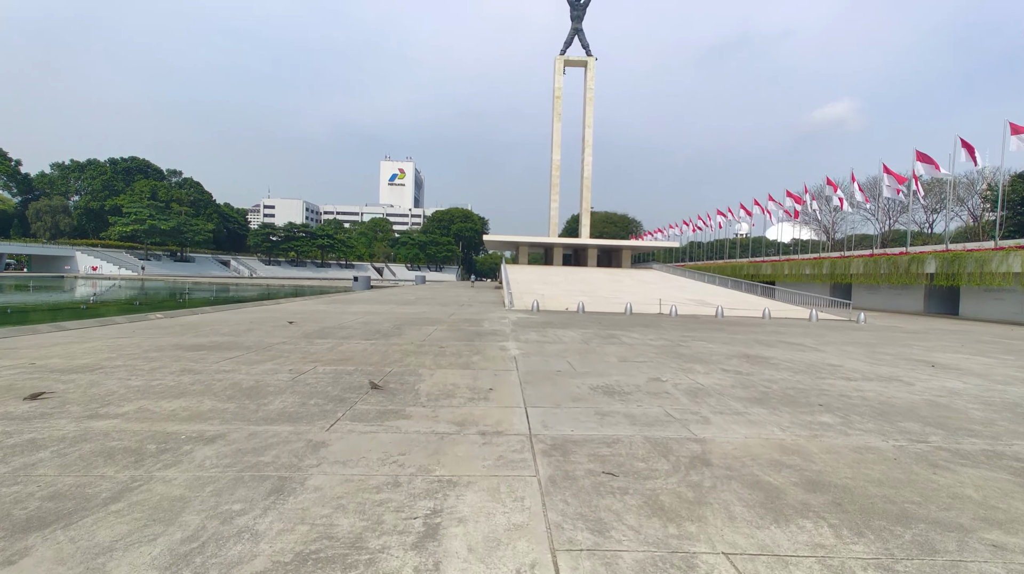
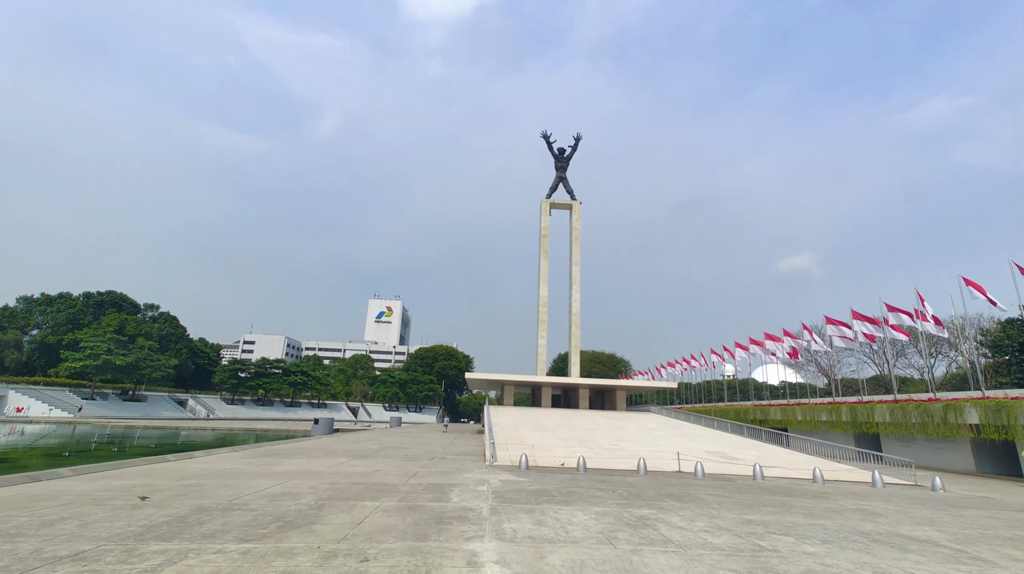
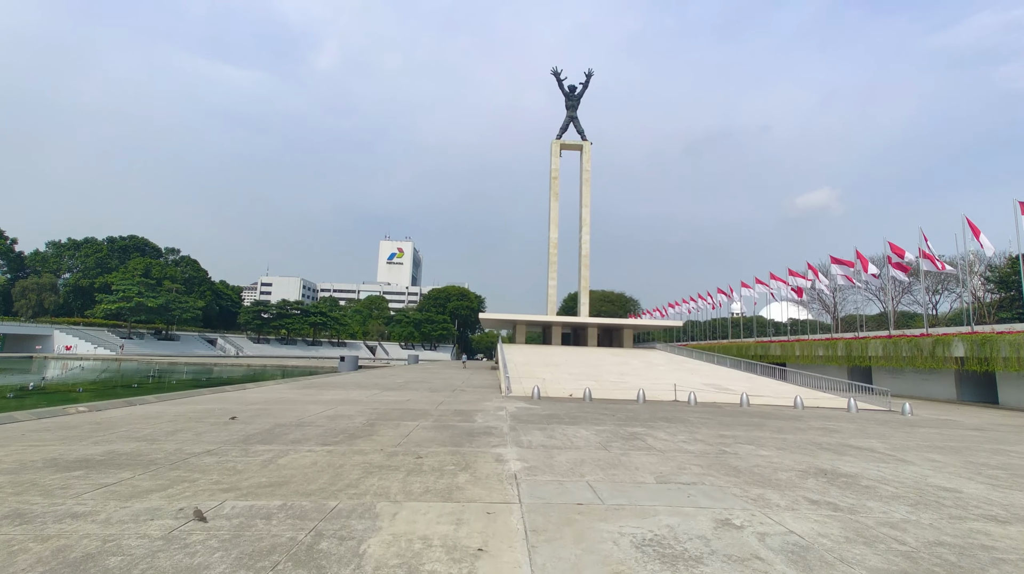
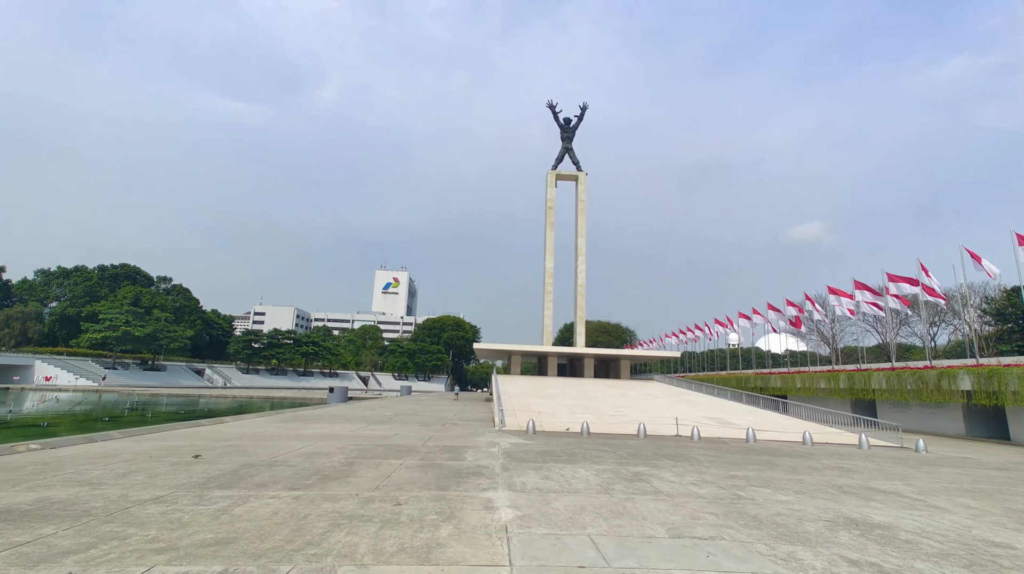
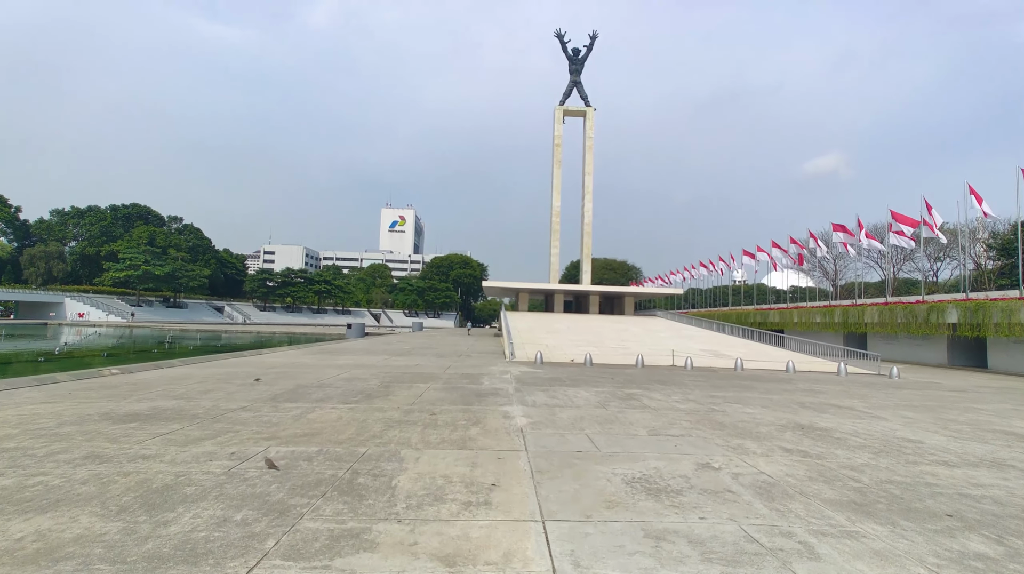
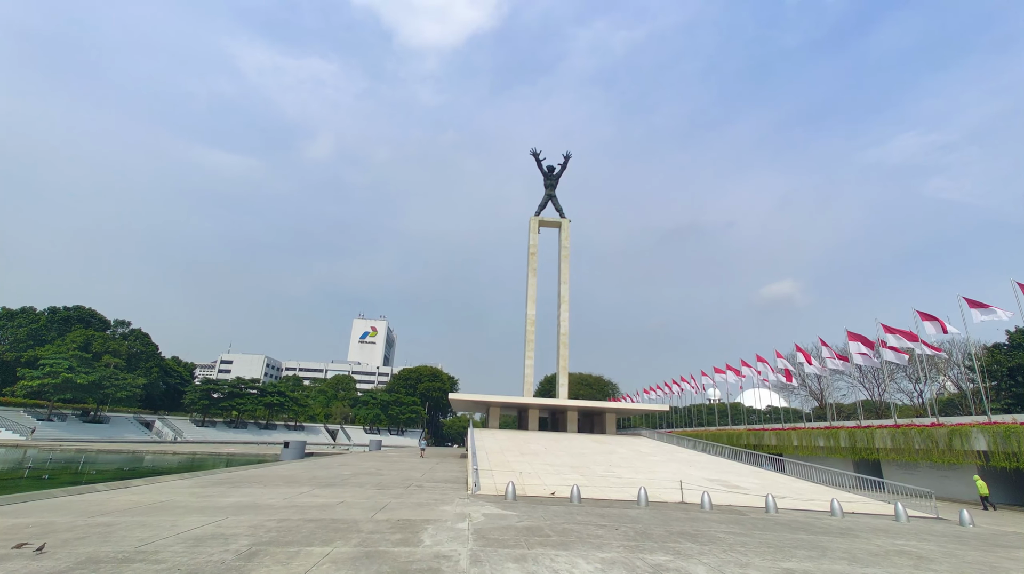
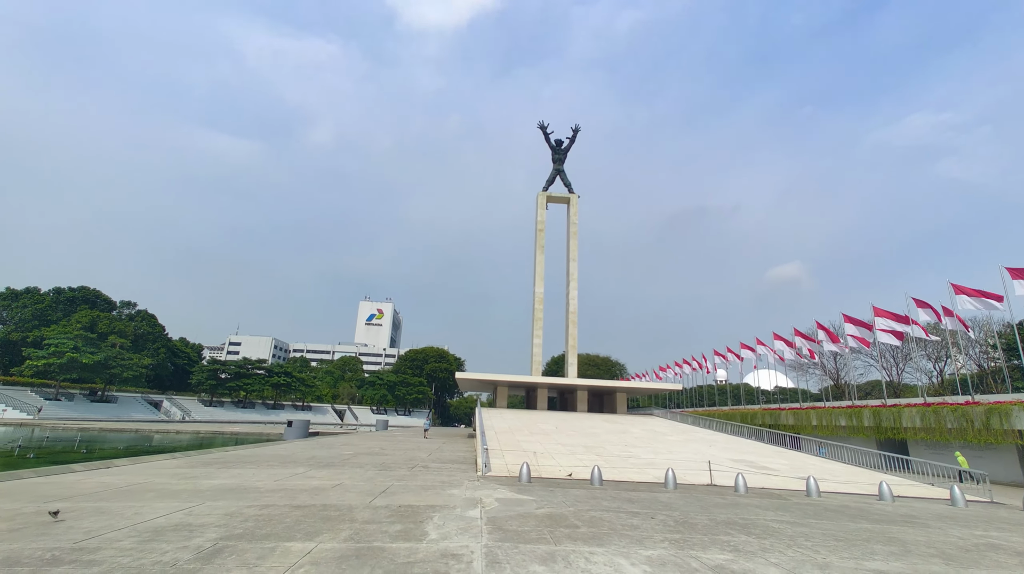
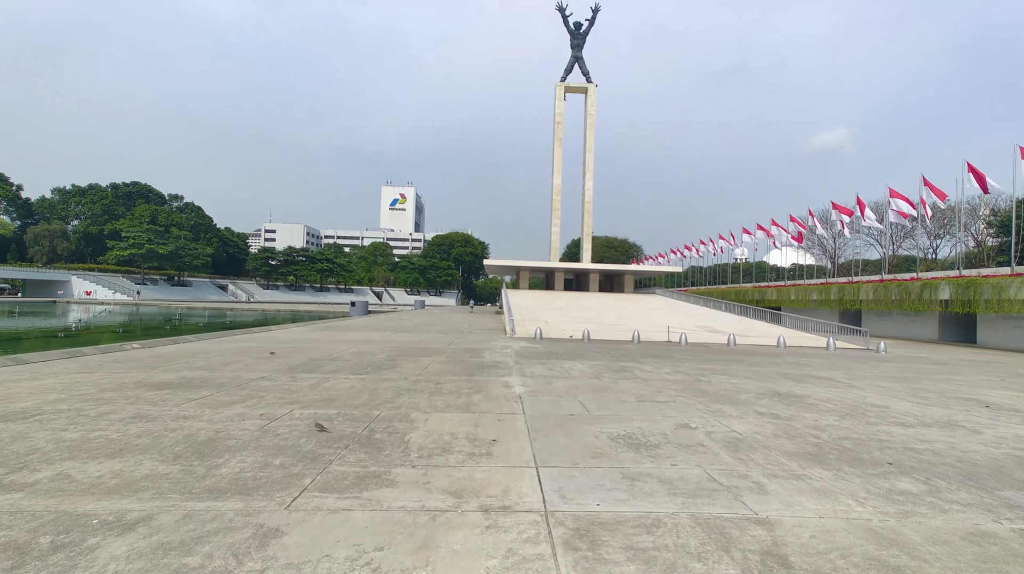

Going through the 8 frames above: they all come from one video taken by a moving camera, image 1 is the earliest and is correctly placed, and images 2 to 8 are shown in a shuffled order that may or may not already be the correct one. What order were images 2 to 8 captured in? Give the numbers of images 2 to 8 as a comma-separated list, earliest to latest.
8, 5, 3, 4, 2, 6, 7
